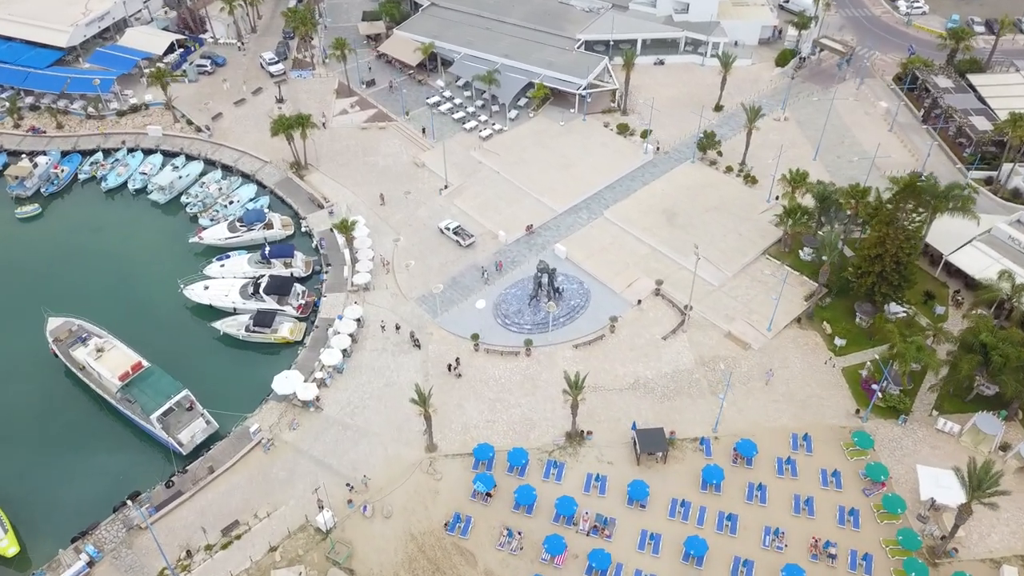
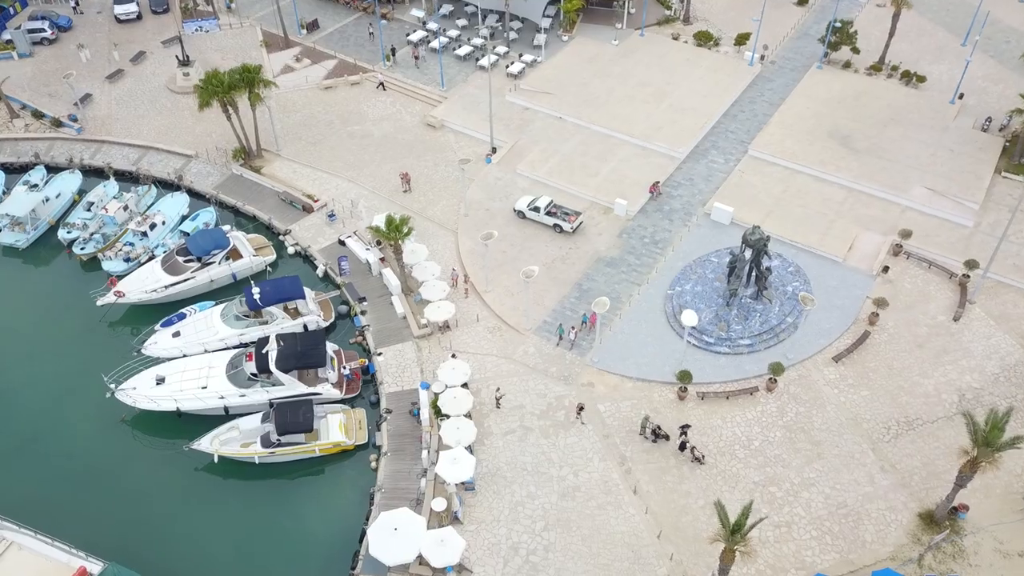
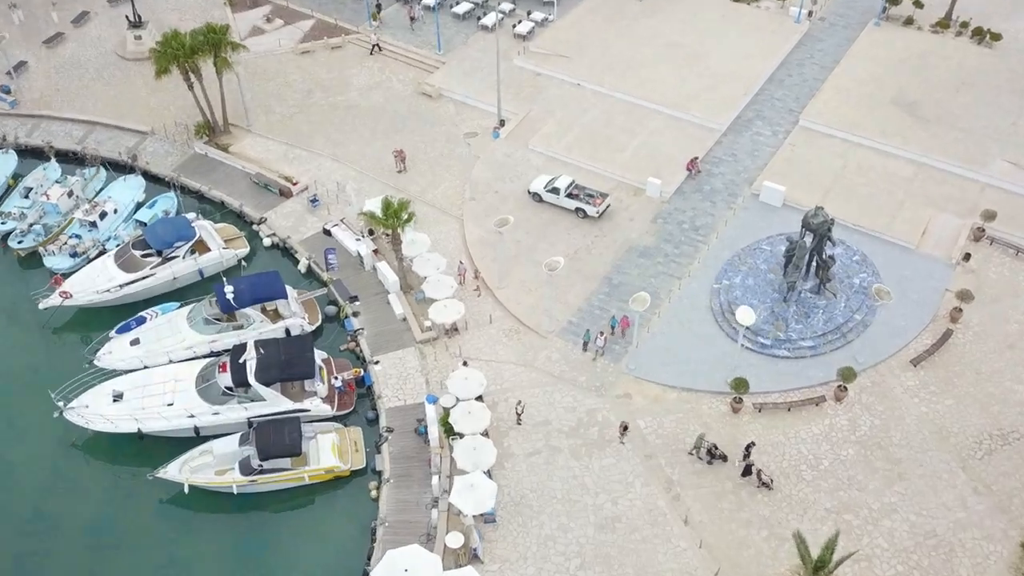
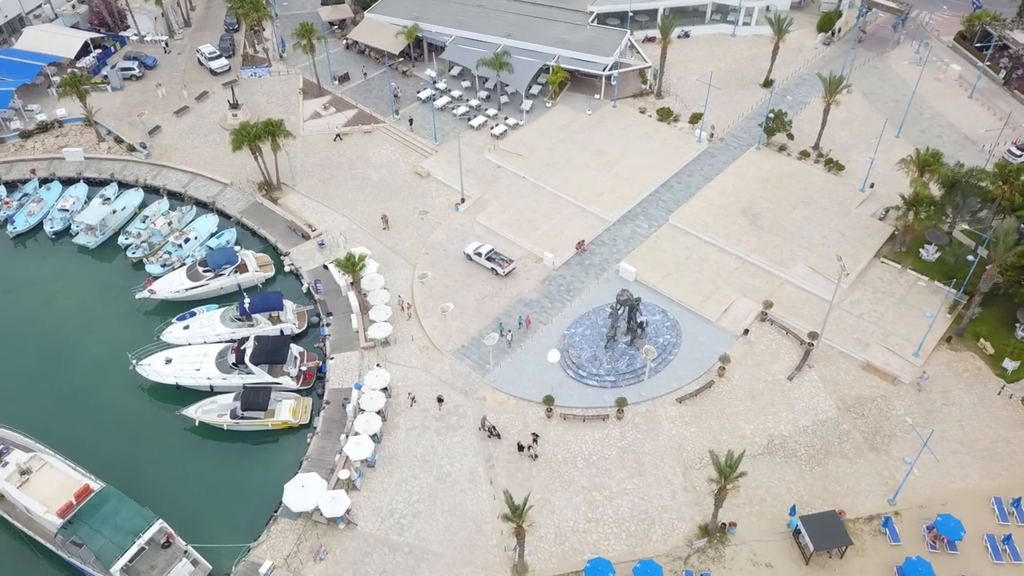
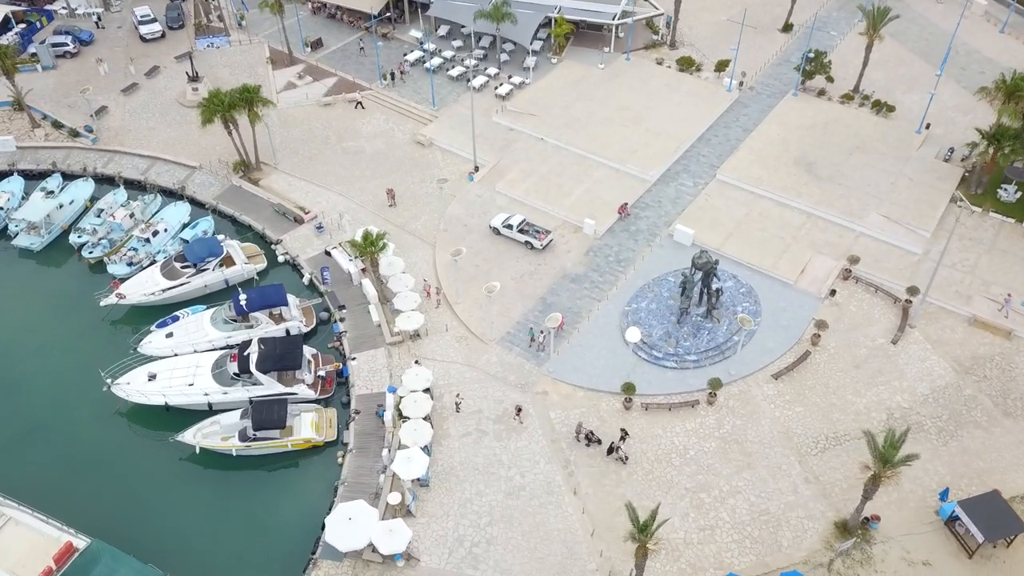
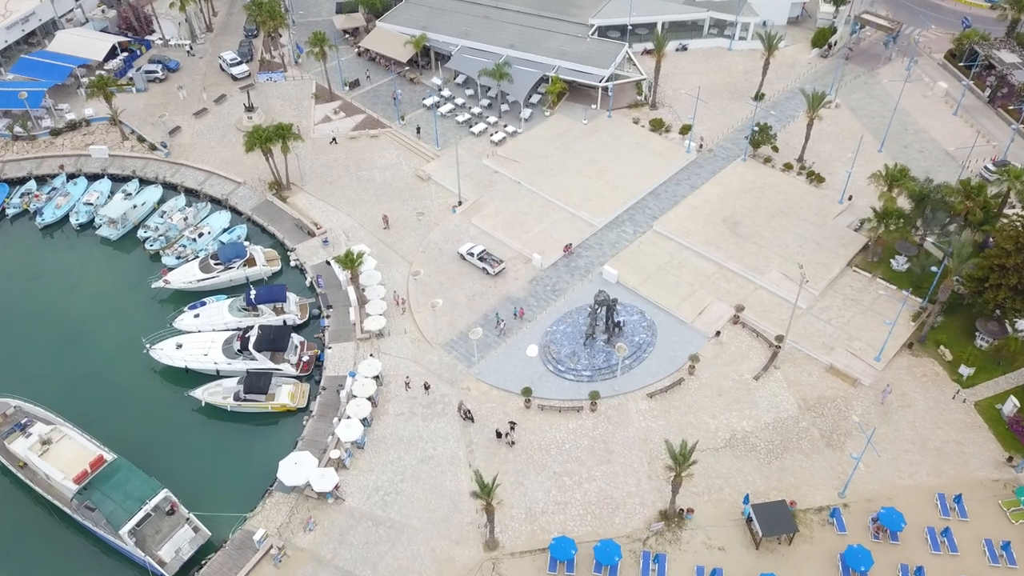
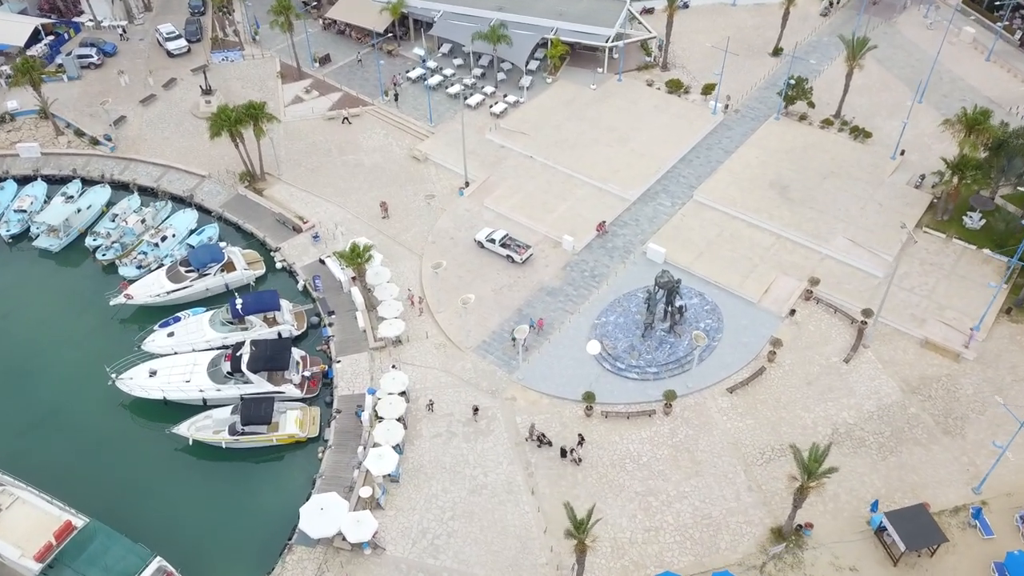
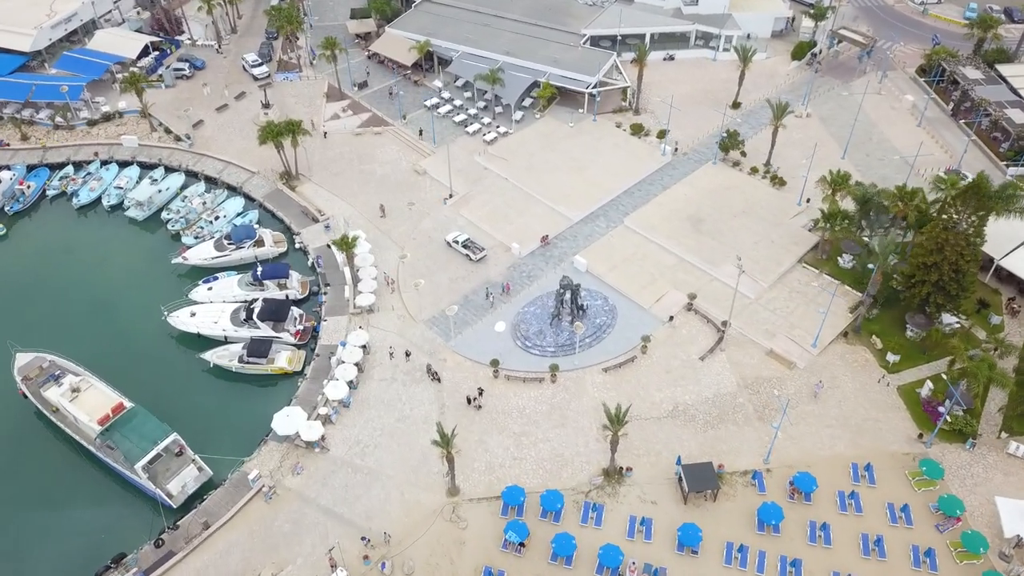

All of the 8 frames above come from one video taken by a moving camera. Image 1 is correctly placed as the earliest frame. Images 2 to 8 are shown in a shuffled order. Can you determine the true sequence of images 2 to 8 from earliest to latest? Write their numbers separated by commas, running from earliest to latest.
8, 6, 4, 7, 5, 2, 3
